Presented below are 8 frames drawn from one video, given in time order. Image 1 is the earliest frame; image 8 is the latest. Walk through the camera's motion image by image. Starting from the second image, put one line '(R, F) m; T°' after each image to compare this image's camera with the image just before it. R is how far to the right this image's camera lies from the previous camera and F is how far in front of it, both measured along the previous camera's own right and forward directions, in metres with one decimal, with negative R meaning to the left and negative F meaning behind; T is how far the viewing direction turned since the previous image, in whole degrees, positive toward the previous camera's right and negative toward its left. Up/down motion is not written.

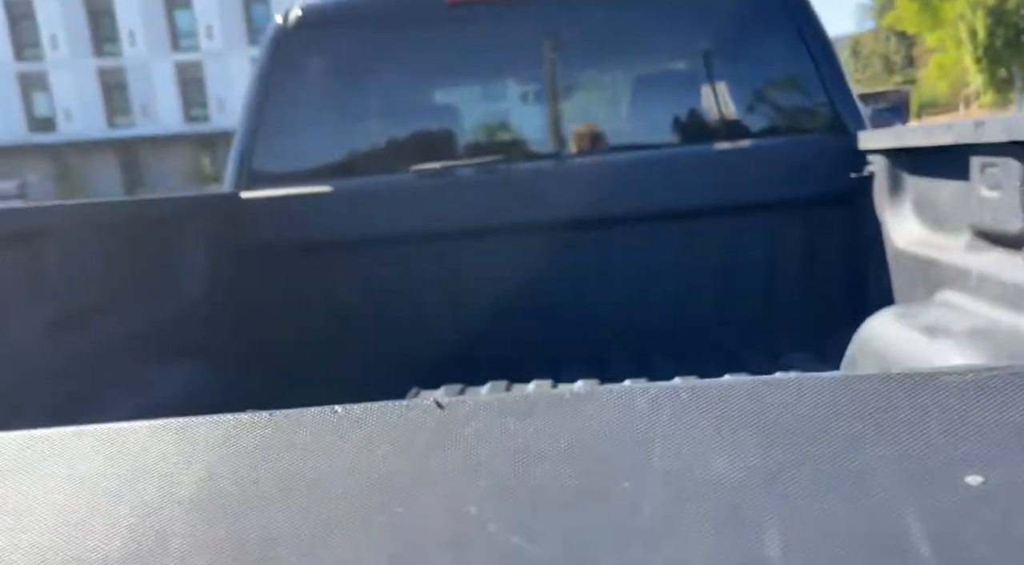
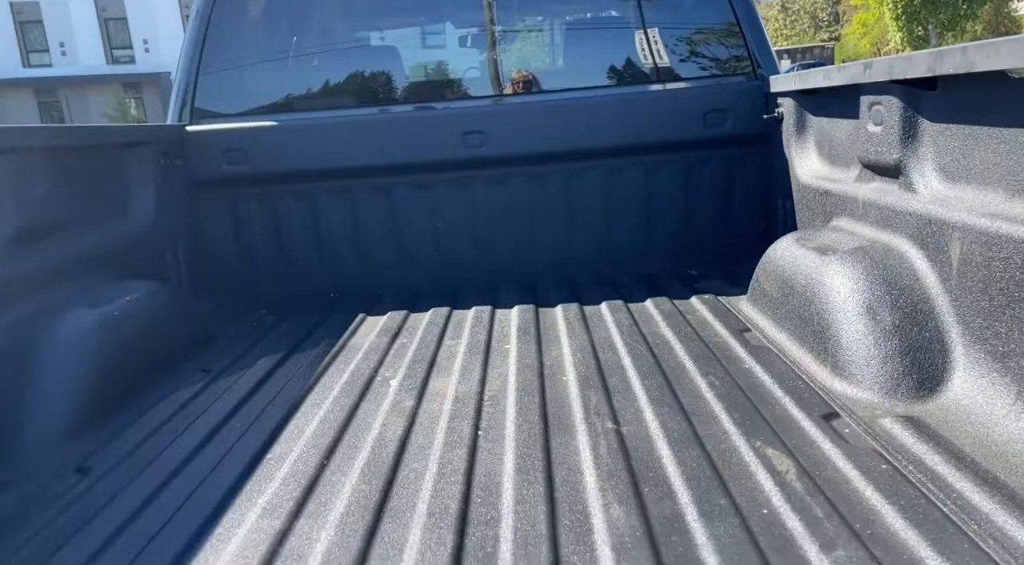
(0.0, -0.1) m; +5°
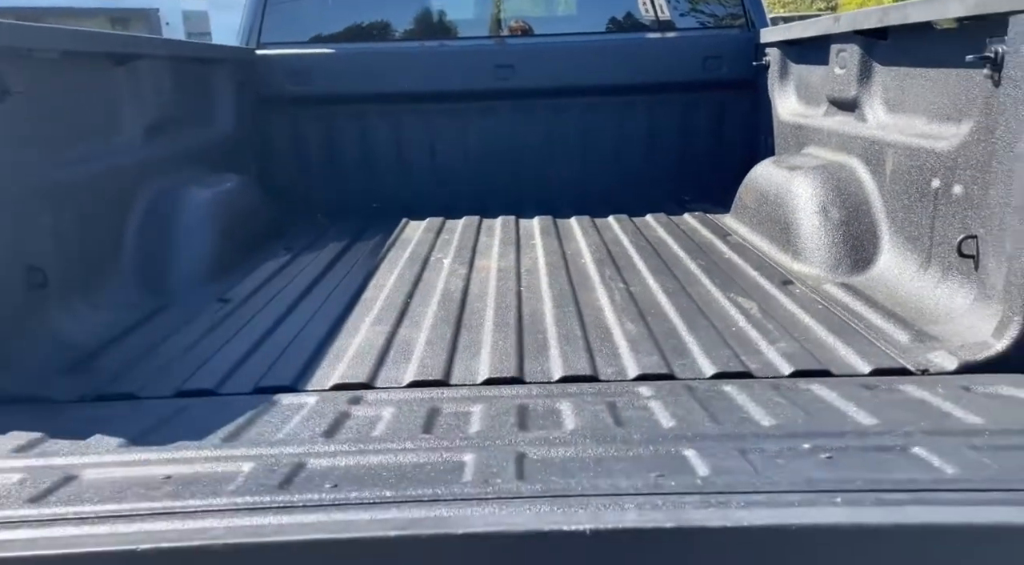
(-0.1, -0.4) m; +1°
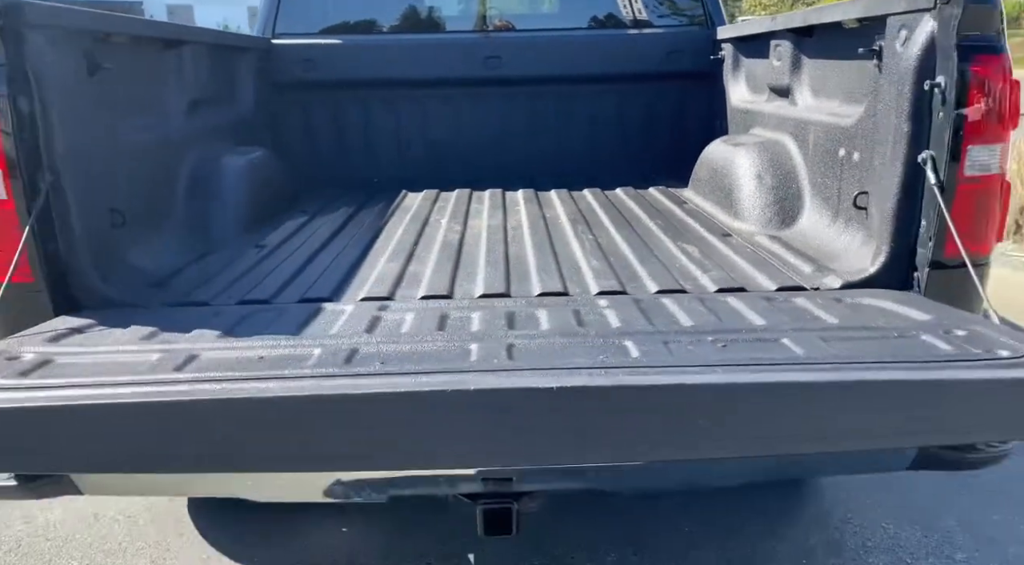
(0.0, -0.4) m; +1°
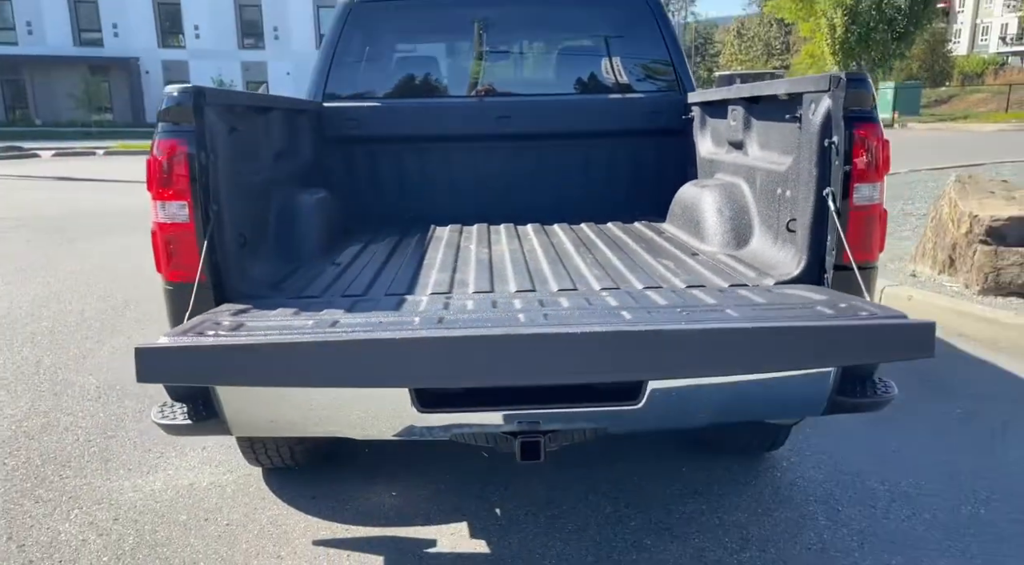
(-0.1, -0.6) m; +1°
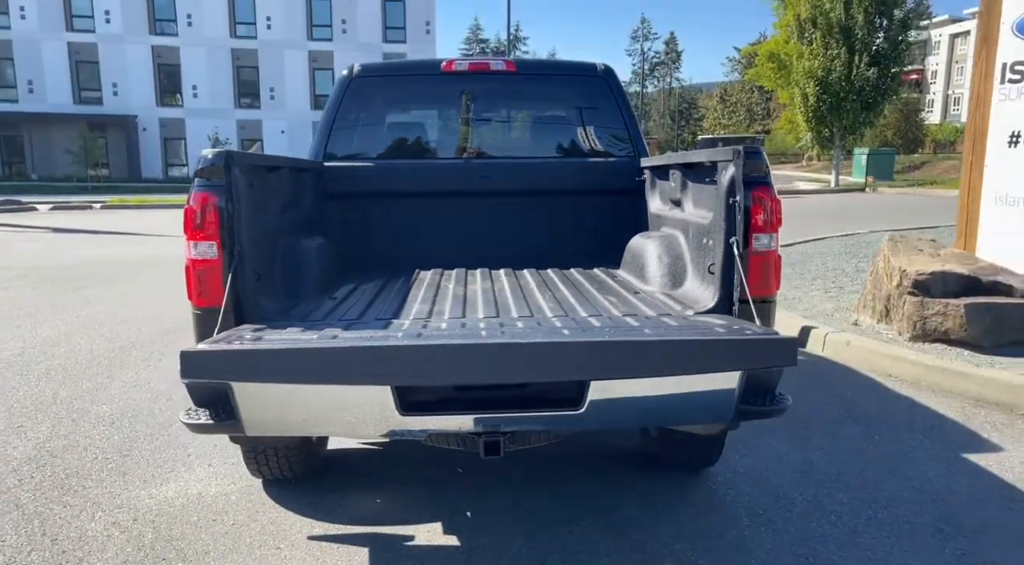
(+0.1, -0.5) m; +1°
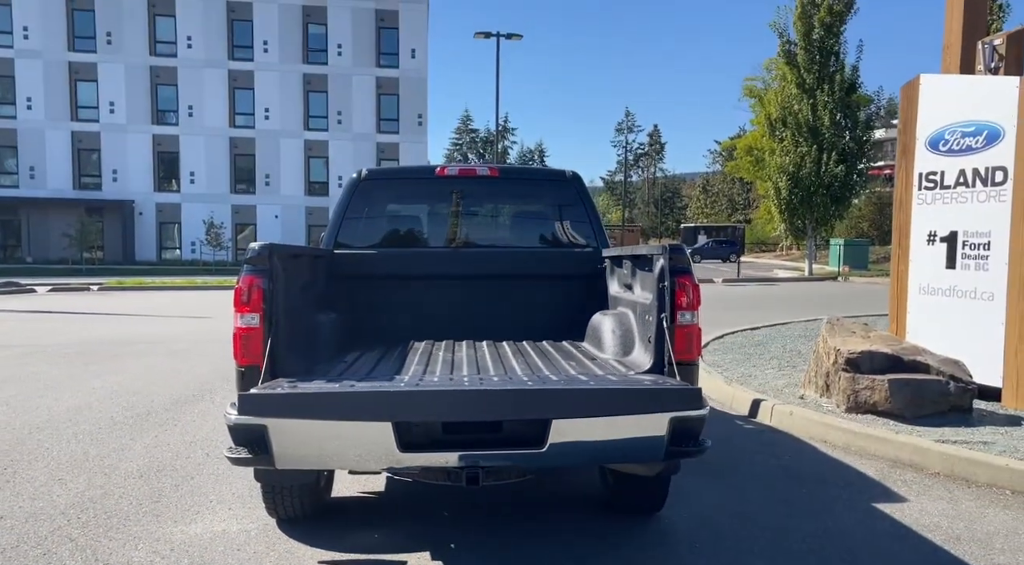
(0.0, -0.7) m; +1°
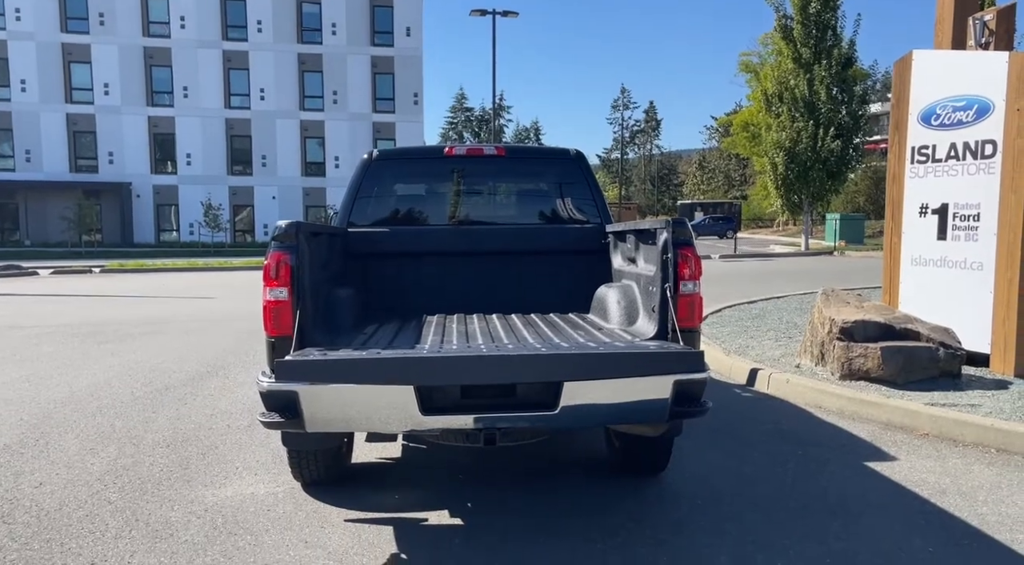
(-0.1, -0.2) m; 0°
